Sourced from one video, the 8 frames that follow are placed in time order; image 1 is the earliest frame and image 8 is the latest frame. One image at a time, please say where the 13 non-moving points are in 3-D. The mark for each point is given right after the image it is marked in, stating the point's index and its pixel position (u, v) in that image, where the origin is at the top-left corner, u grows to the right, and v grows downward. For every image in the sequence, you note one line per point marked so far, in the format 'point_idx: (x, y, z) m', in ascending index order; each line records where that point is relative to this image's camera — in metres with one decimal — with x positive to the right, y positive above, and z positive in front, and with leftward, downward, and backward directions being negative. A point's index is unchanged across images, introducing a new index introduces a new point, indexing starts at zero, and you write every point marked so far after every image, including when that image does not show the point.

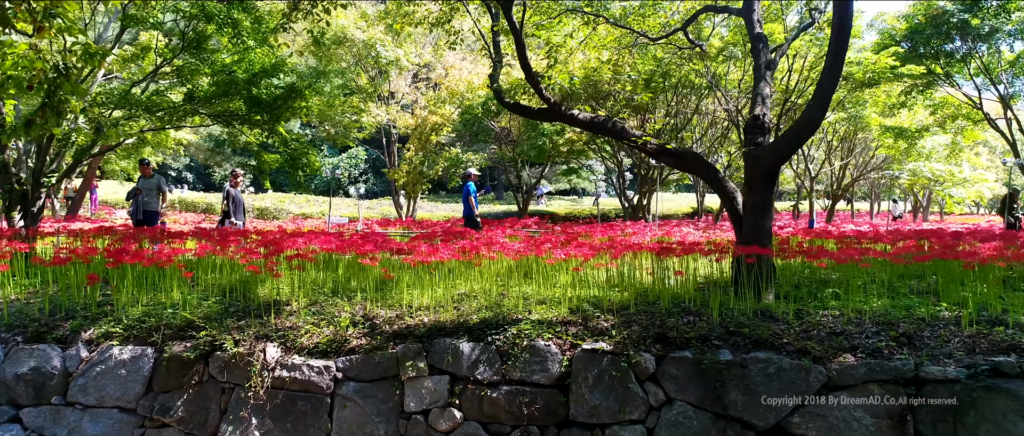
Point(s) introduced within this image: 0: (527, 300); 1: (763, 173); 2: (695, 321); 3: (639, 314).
0: (+0.1, -0.5, +4.5) m
1: (+1.8, +0.3, +5.0) m
2: (+1.0, -0.6, +3.9) m
3: (+0.7, -0.6, +4.1) m
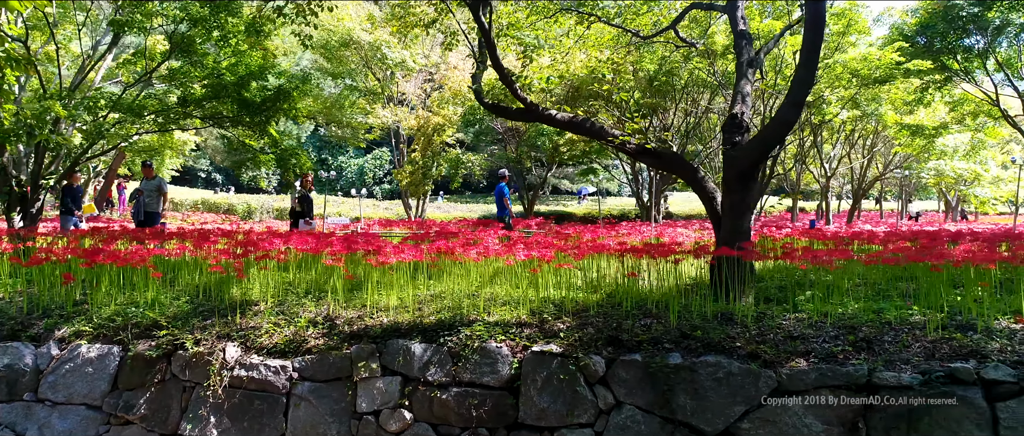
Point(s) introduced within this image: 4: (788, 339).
0: (-0.1, -0.5, +4.5) m
1: (+1.6, +0.3, +4.9) m
2: (+0.8, -0.6, +3.9) m
3: (+0.5, -0.6, +4.1) m
4: (+1.4, -0.6, +3.6) m
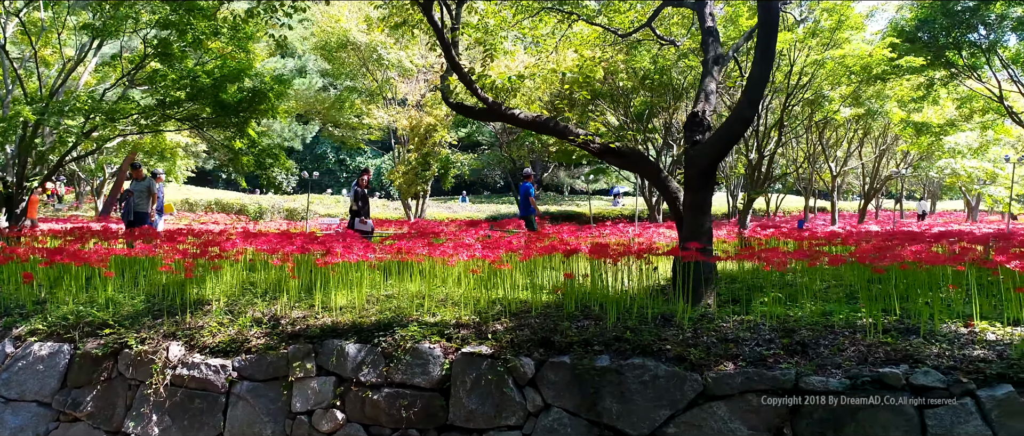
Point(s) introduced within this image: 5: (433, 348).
0: (-0.5, -0.5, +4.5) m
1: (+1.3, +0.3, +4.8) m
2: (+0.4, -0.6, +3.8) m
3: (+0.1, -0.6, +4.0) m
4: (+1.0, -0.6, +3.5) m
5: (-0.4, -0.7, +3.7) m
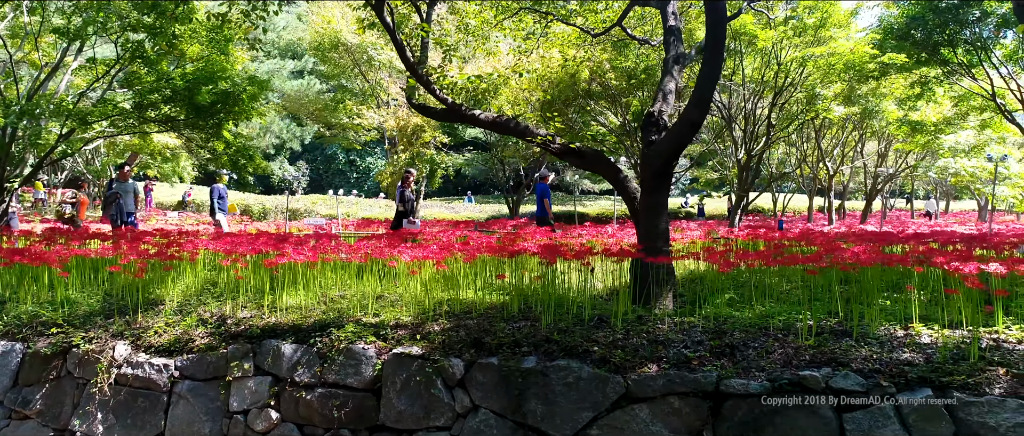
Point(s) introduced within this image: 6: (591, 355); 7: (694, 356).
0: (-0.8, -0.5, +4.5) m
1: (+1.0, +0.3, +4.8) m
2: (+0.1, -0.6, +3.8) m
3: (-0.2, -0.6, +4.0) m
4: (+0.7, -0.6, +3.5) m
5: (-0.7, -0.7, +3.7) m
6: (+0.4, -0.7, +3.4) m
7: (+0.9, -0.6, +3.3) m
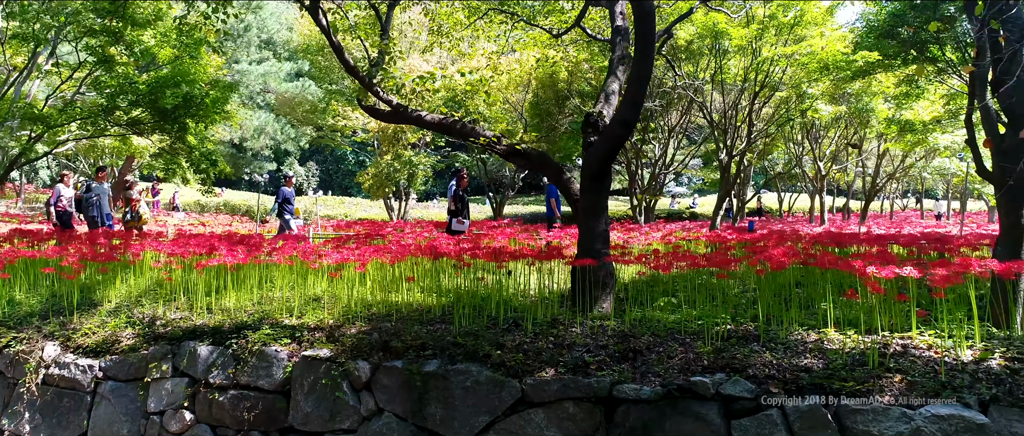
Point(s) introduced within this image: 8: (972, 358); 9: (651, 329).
0: (-1.2, -0.5, +4.5) m
1: (+0.5, +0.3, +4.8) m
2: (-0.4, -0.6, +3.8) m
3: (-0.6, -0.6, +4.0) m
4: (+0.2, -0.6, +3.5) m
5: (-1.2, -0.7, +3.7) m
6: (-0.1, -0.7, +3.4) m
7: (+0.4, -0.7, +3.3) m
8: (+2.0, -0.6, +3.1) m
9: (+0.7, -0.6, +3.7) m
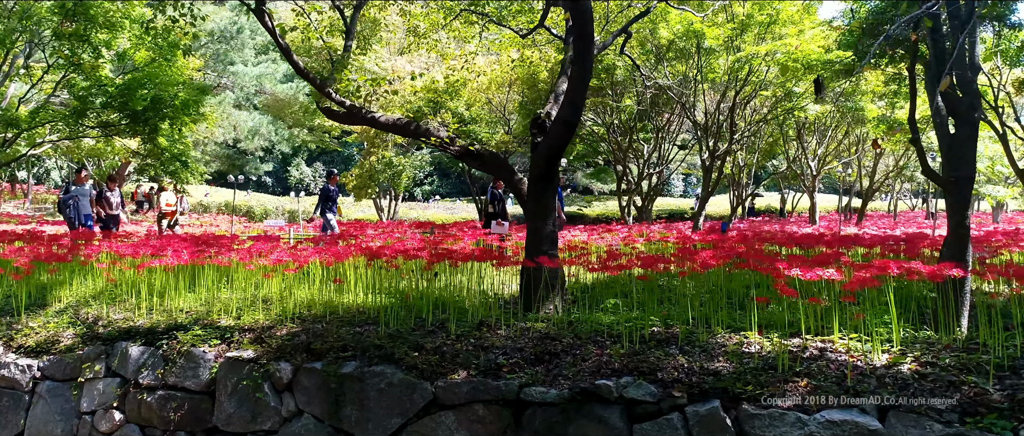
0: (-1.6, -0.6, +4.5) m
1: (+0.2, +0.3, +4.7) m
2: (-0.8, -0.6, +3.8) m
3: (-1.0, -0.6, +4.0) m
4: (-0.2, -0.6, +3.4) m
5: (-1.6, -0.7, +3.7) m
6: (-0.5, -0.7, +3.4) m
7: (0.0, -0.7, +3.3) m
8: (+1.6, -0.6, +3.0) m
9: (+0.3, -0.6, +3.7) m
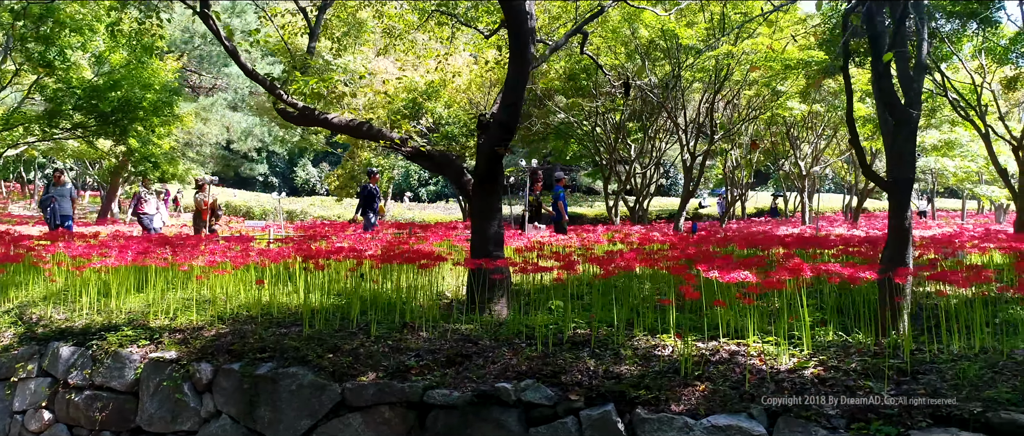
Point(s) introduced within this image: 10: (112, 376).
0: (-2.0, -0.6, +4.6) m
1: (-0.2, +0.3, +4.7) m
2: (-1.2, -0.6, +3.8) m
3: (-1.4, -0.6, +4.0) m
4: (-0.6, -0.6, +3.4) m
5: (-2.0, -0.7, +3.7) m
6: (-0.9, -0.7, +3.4) m
7: (-0.4, -0.7, +3.3) m
8: (+1.2, -0.6, +3.0) m
9: (-0.1, -0.6, +3.7) m
10: (-2.1, -0.8, +3.7) m
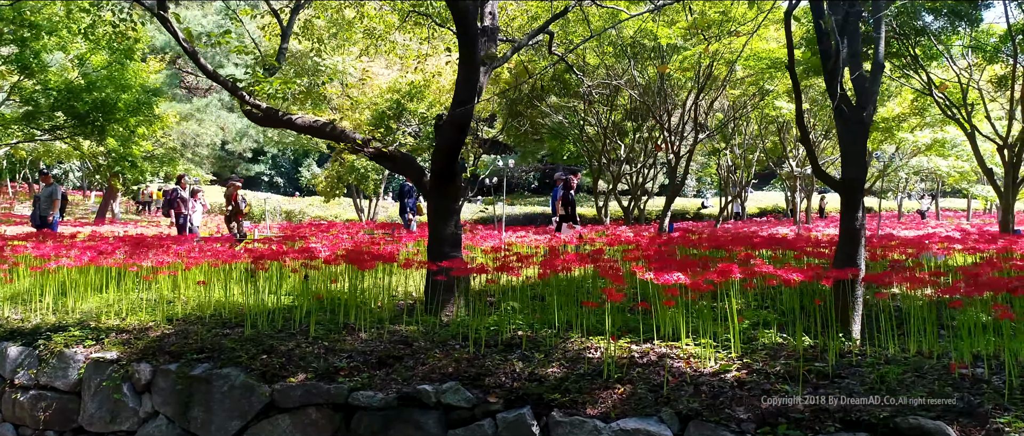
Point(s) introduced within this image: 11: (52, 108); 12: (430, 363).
0: (-2.3, -0.6, +4.6) m
1: (-0.5, +0.3, +4.7) m
2: (-1.5, -0.6, +3.8) m
3: (-1.7, -0.6, +4.1) m
4: (-0.9, -0.7, +3.4) m
5: (-2.3, -0.7, +3.8) m
6: (-1.2, -0.7, +3.4) m
7: (-0.8, -0.7, +3.3) m
8: (+0.8, -0.6, +3.0) m
9: (-0.4, -0.6, +3.7) m
10: (-2.4, -0.8, +3.7) m
11: (-4.4, +1.1, +6.9) m
12: (-0.4, -0.7, +3.2) m
